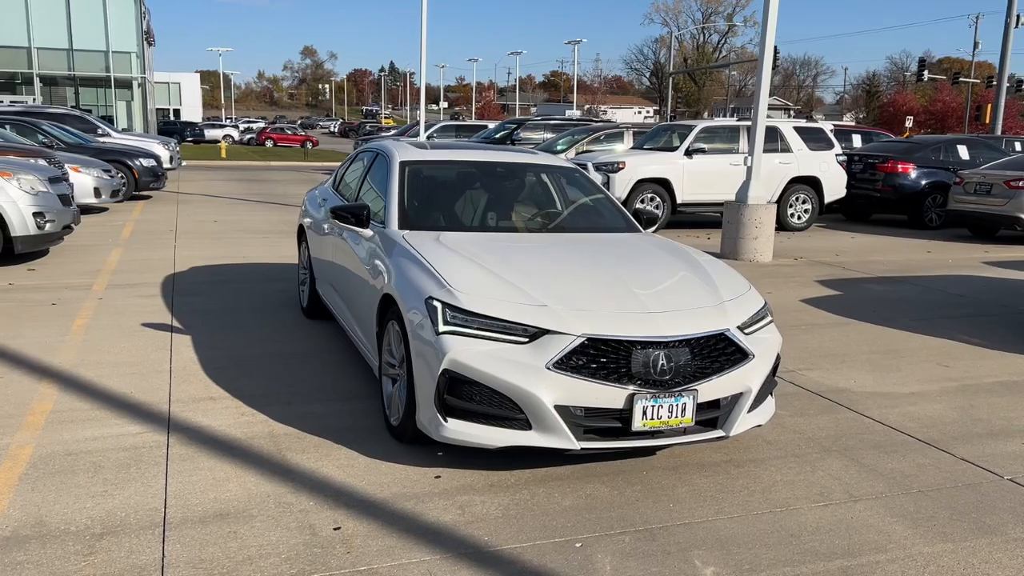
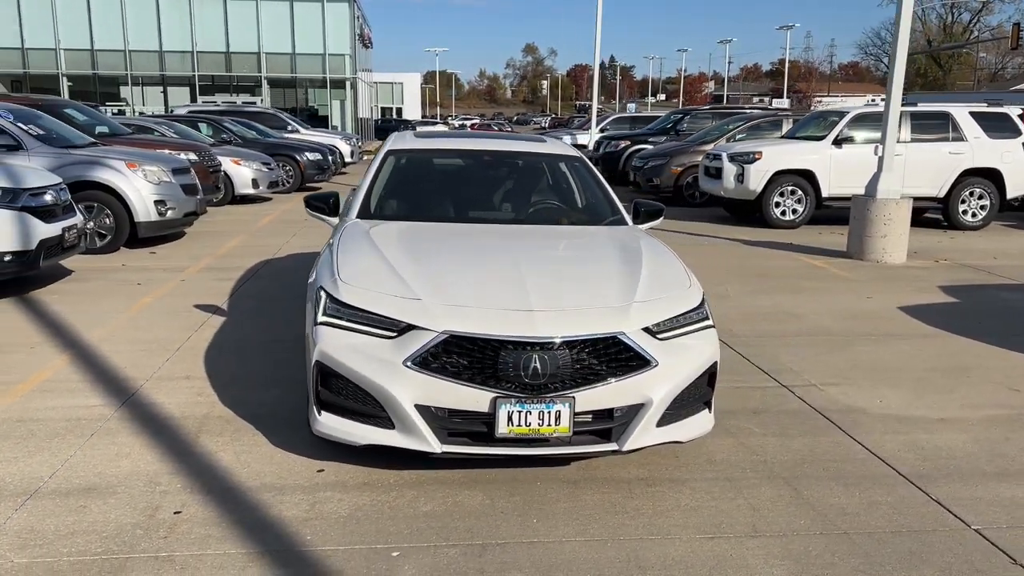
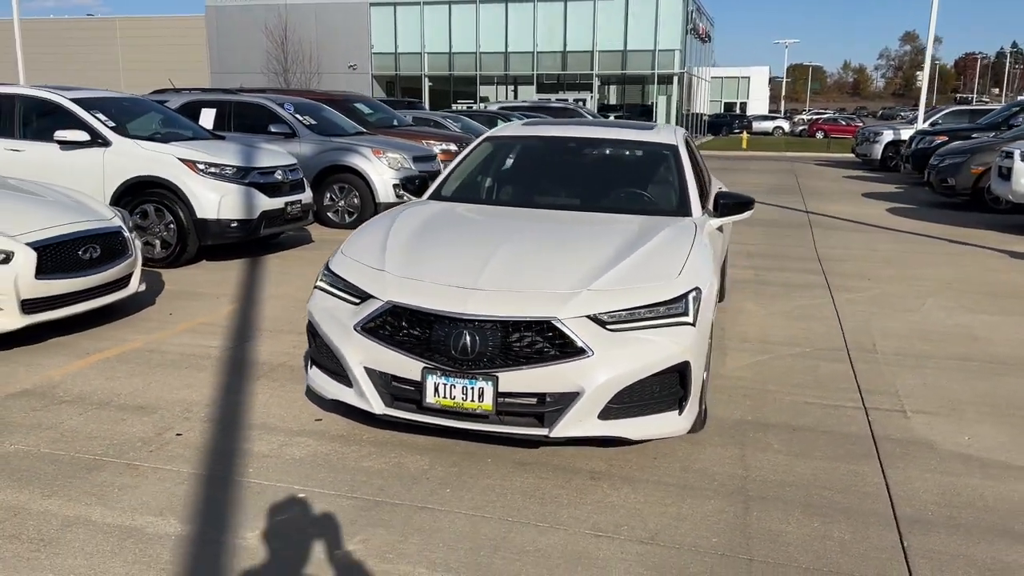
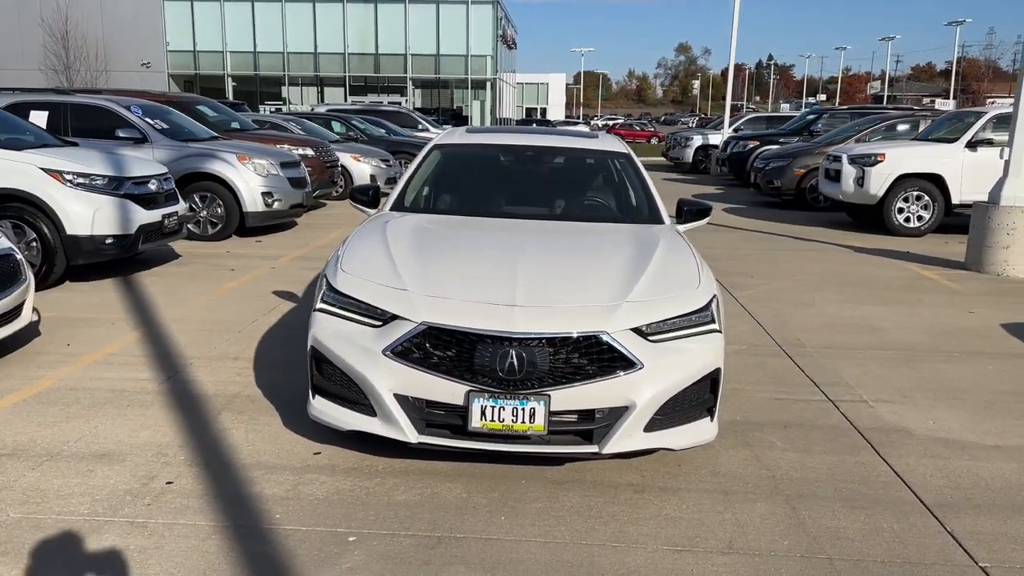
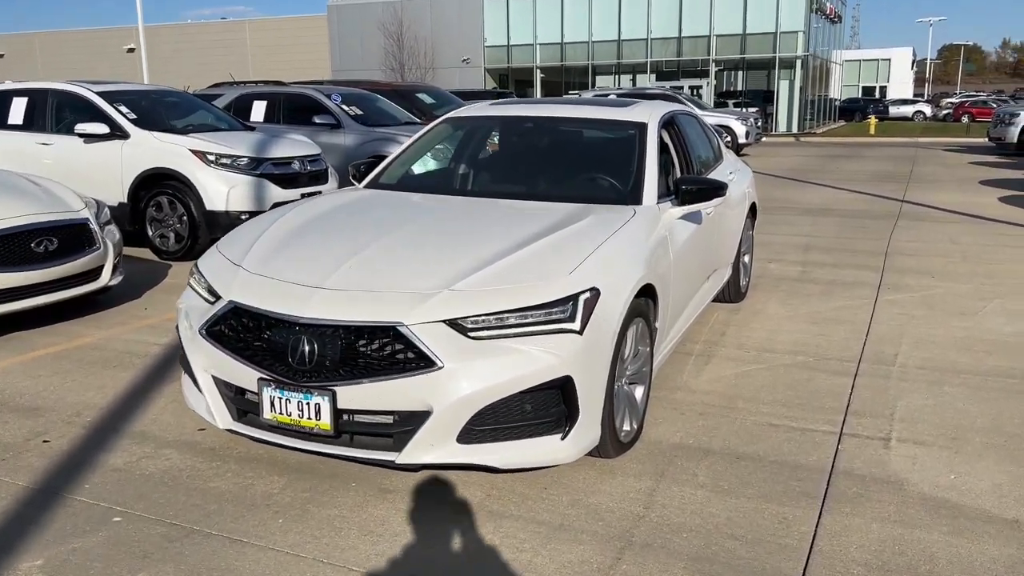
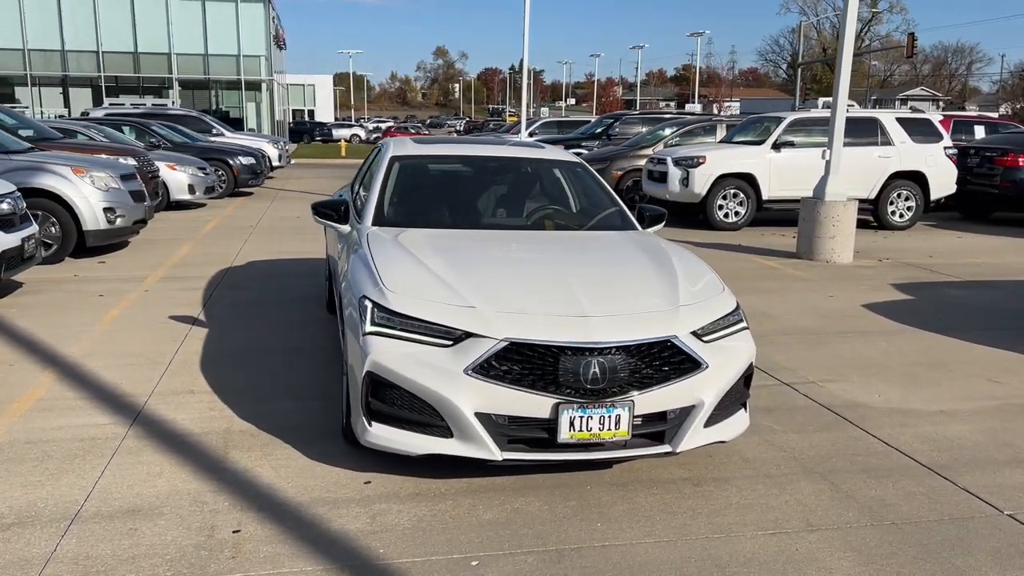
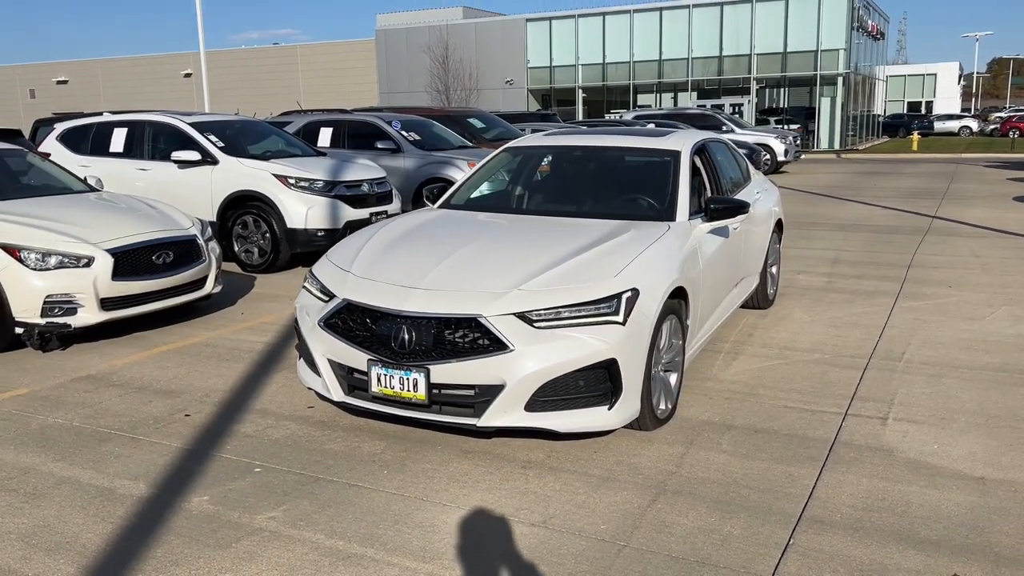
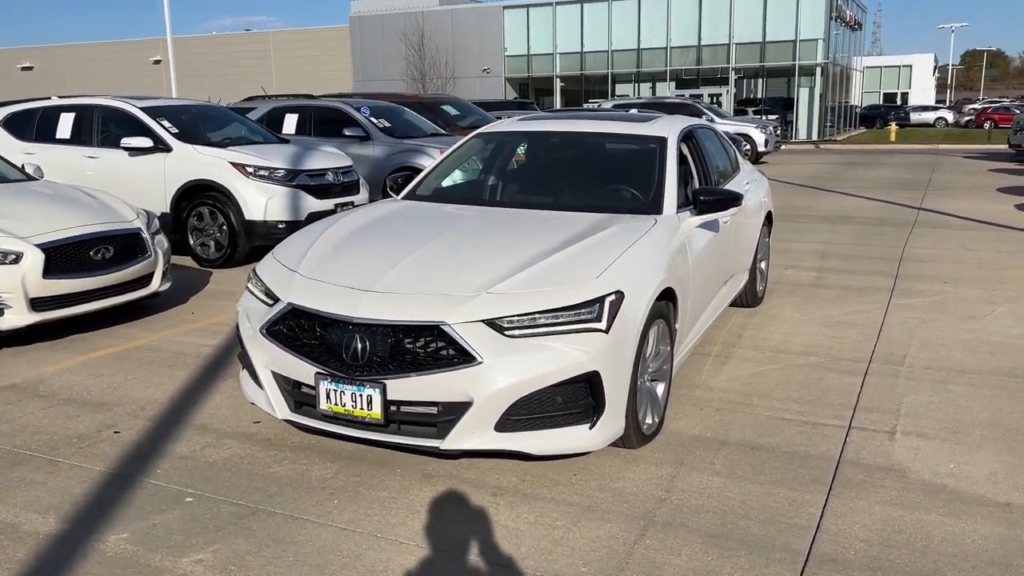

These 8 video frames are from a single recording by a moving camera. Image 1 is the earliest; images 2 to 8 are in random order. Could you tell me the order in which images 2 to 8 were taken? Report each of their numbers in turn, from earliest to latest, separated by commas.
6, 2, 4, 3, 7, 8, 5
